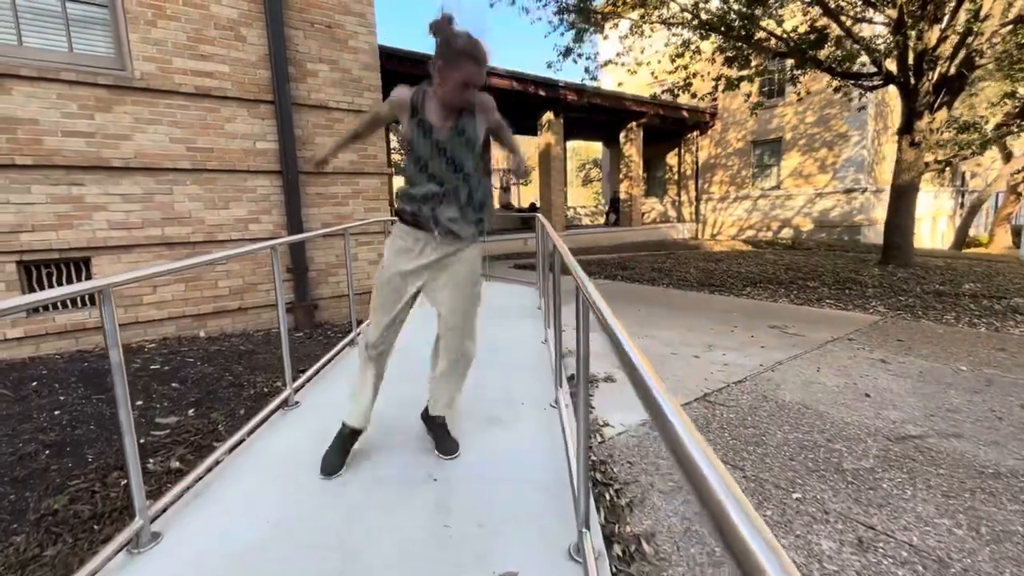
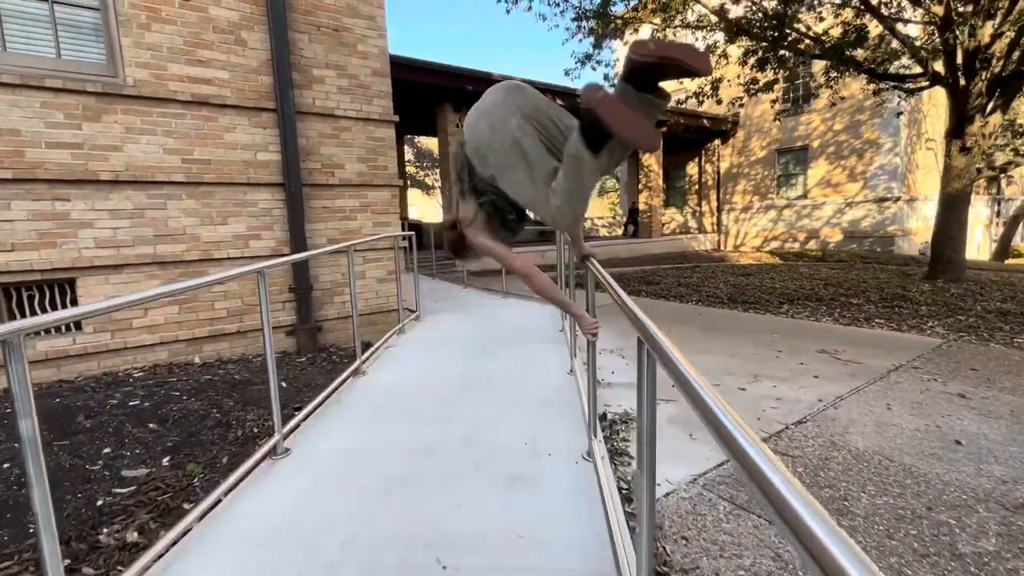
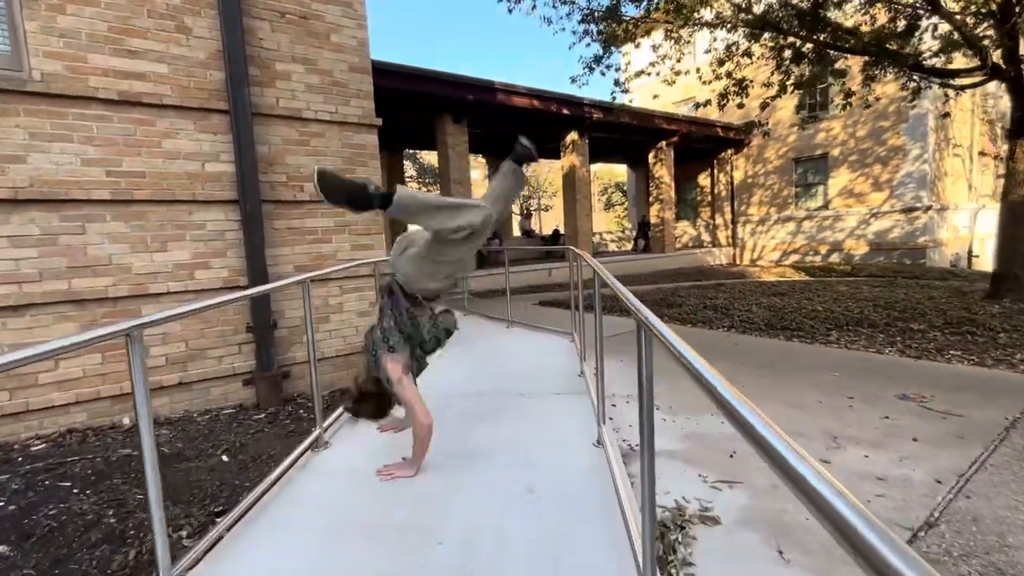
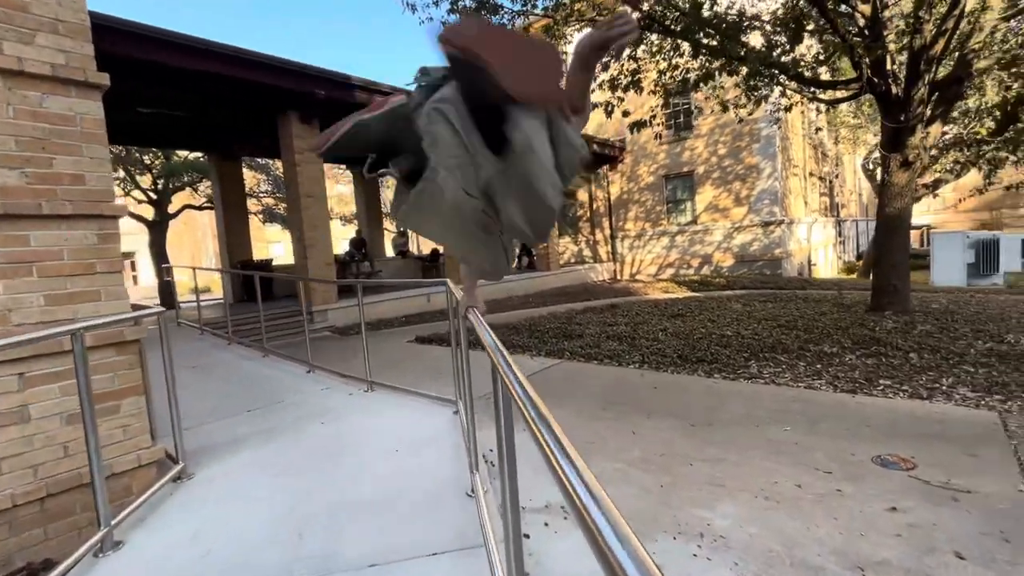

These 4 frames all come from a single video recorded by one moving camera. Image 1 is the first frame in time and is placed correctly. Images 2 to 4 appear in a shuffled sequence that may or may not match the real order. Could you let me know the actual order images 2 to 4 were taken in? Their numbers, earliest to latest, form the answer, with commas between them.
2, 3, 4
